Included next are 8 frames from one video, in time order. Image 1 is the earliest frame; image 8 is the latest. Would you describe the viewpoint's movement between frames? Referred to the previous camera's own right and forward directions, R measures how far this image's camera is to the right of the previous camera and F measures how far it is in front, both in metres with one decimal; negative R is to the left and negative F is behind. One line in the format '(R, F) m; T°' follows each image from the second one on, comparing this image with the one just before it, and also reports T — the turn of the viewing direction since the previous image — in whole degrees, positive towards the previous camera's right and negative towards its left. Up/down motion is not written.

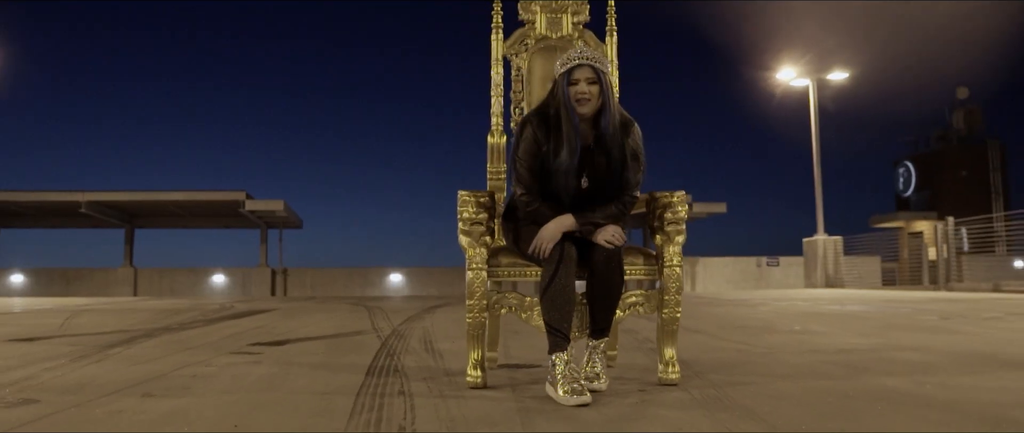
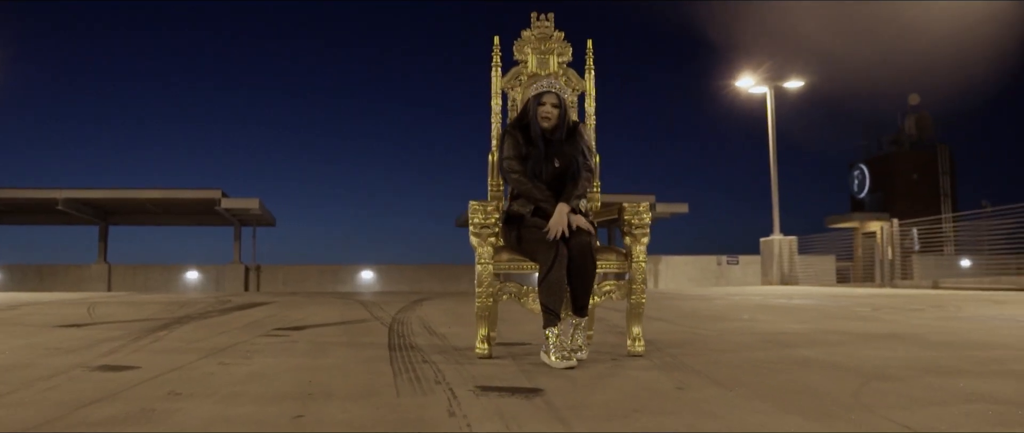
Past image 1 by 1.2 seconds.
(-0.2, -0.8) m; +3°
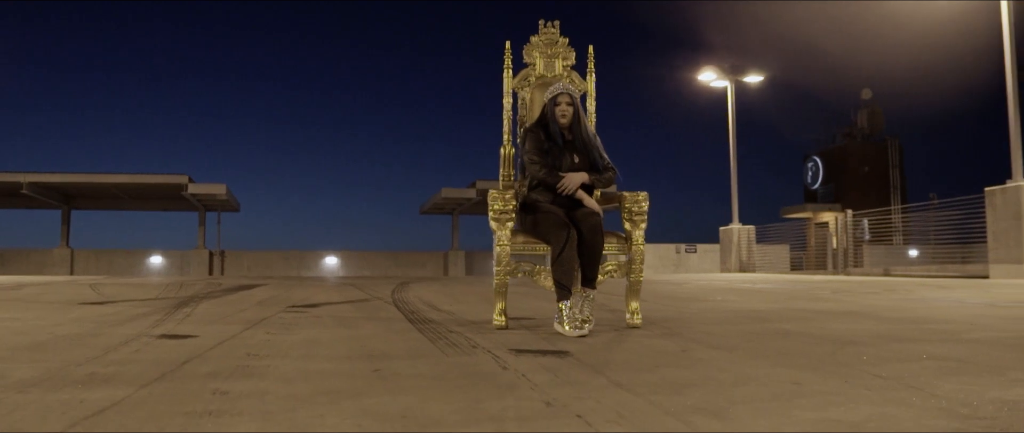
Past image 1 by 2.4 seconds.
(-0.3, -0.4) m; +3°
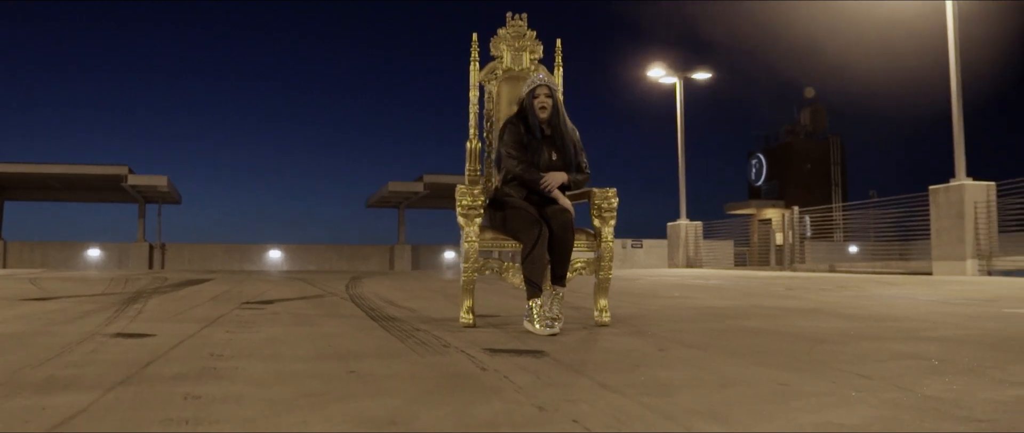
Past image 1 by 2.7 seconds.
(-0.1, +0.1) m; +4°
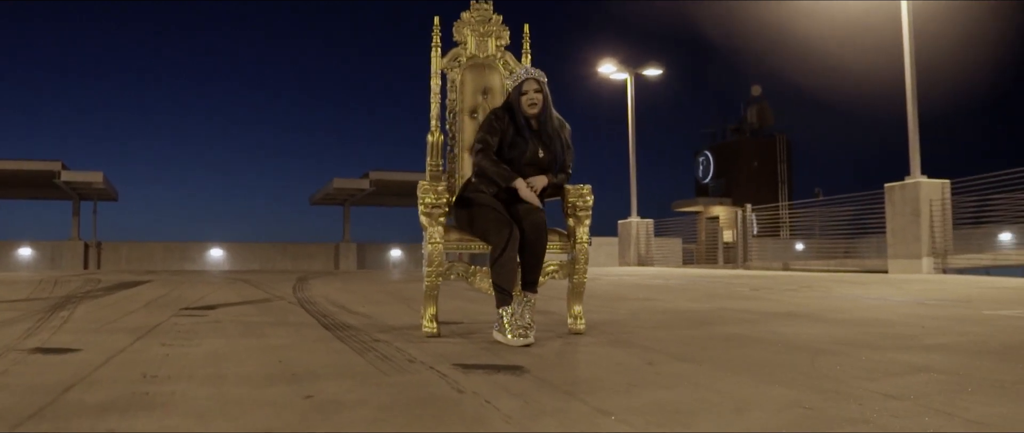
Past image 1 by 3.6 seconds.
(-0.1, +0.3) m; +4°
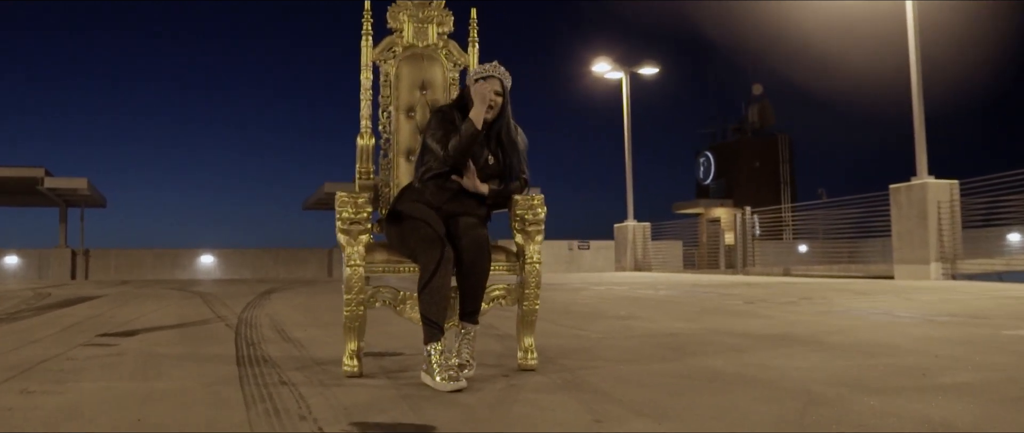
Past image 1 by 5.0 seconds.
(+0.3, +0.6) m; 0°
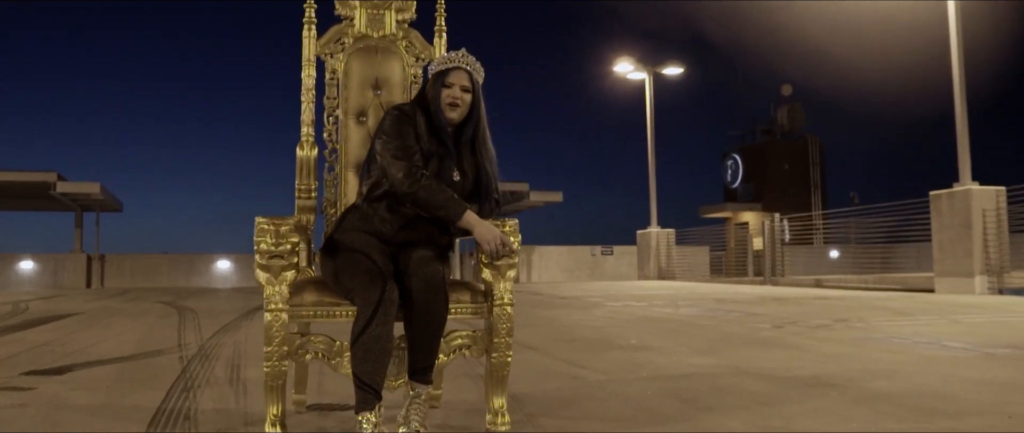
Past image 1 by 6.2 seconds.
(+0.2, +0.7) m; -2°
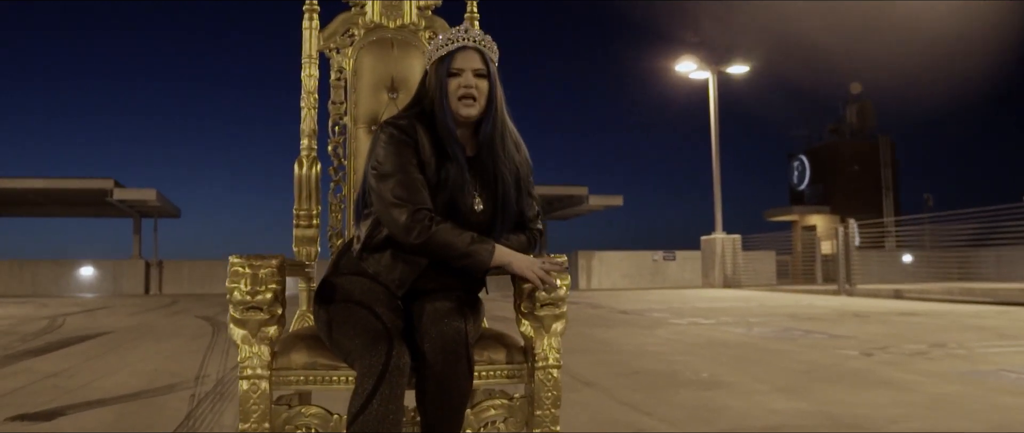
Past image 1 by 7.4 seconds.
(0.0, +0.6) m; -4°
